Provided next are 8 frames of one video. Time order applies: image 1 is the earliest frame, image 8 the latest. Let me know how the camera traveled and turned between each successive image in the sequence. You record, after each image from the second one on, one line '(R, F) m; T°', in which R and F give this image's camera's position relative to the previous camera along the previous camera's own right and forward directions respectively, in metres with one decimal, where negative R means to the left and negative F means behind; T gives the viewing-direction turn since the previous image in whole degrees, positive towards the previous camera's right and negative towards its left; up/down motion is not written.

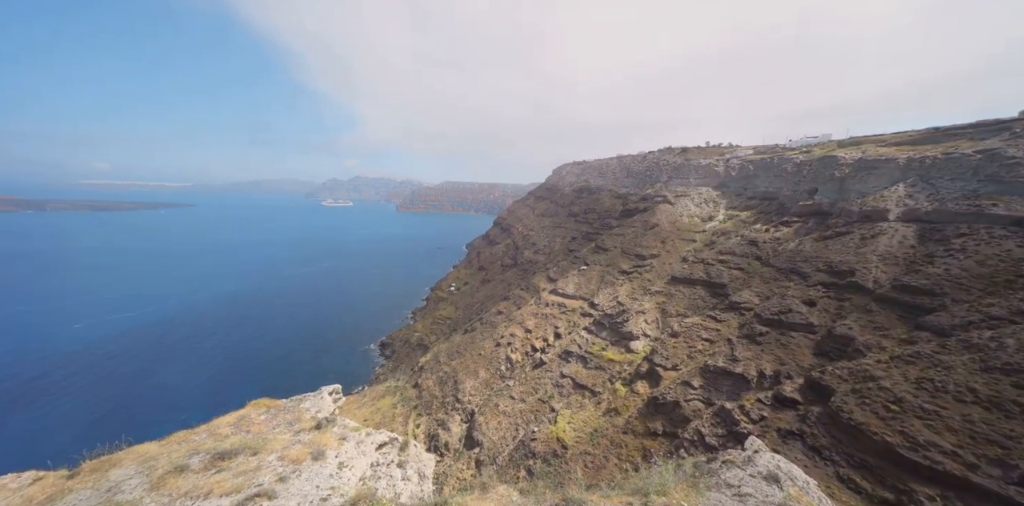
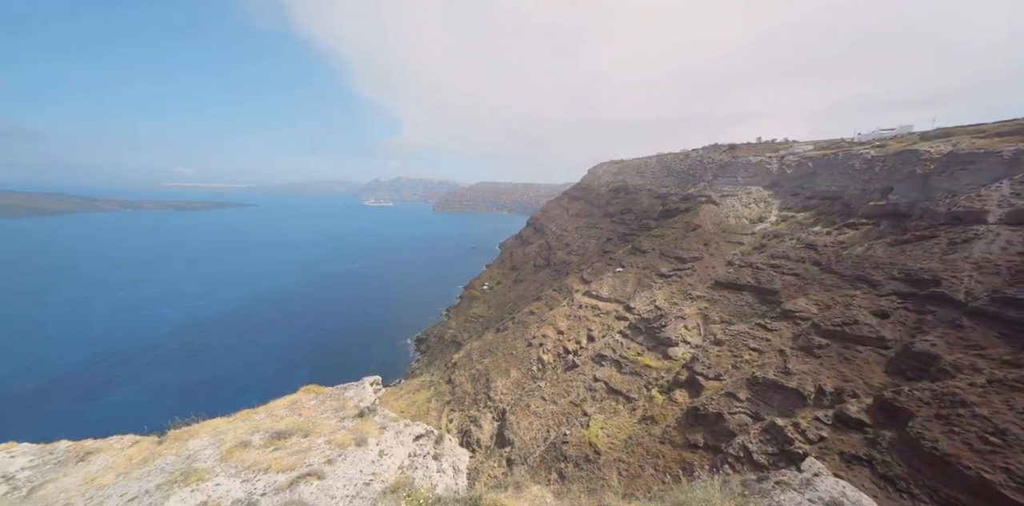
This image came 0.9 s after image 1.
(-0.3, -0.1) m; -6°
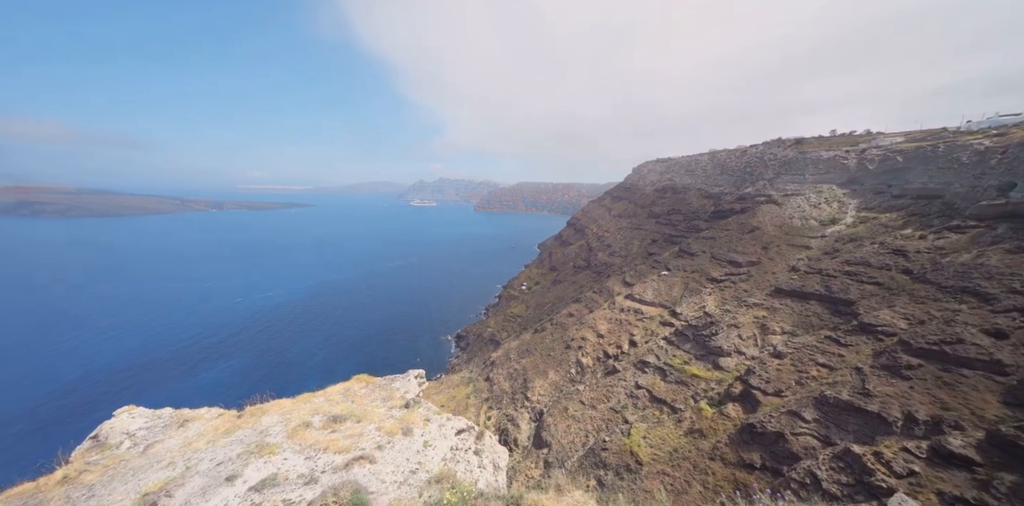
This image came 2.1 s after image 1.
(-0.3, 0.0) m; -7°
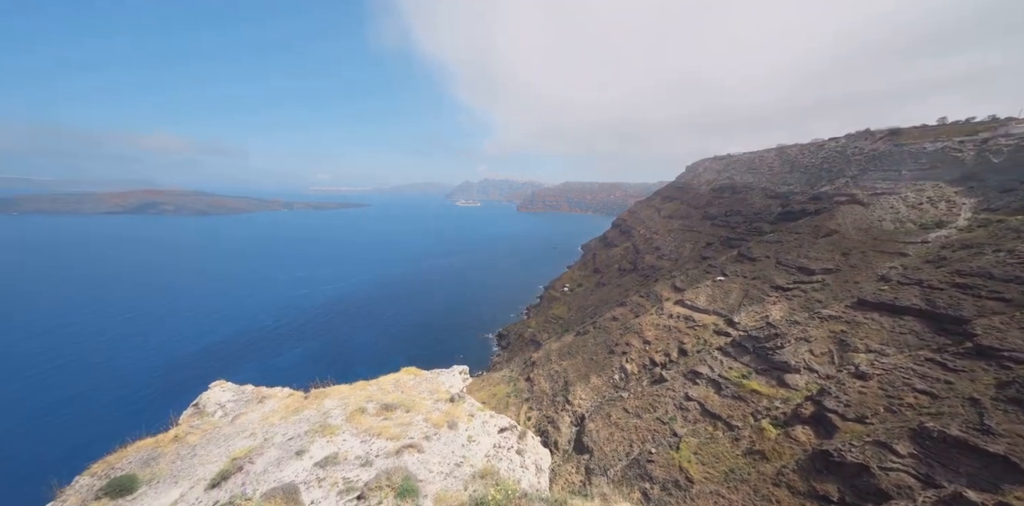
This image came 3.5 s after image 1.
(-0.3, +0.1) m; -7°
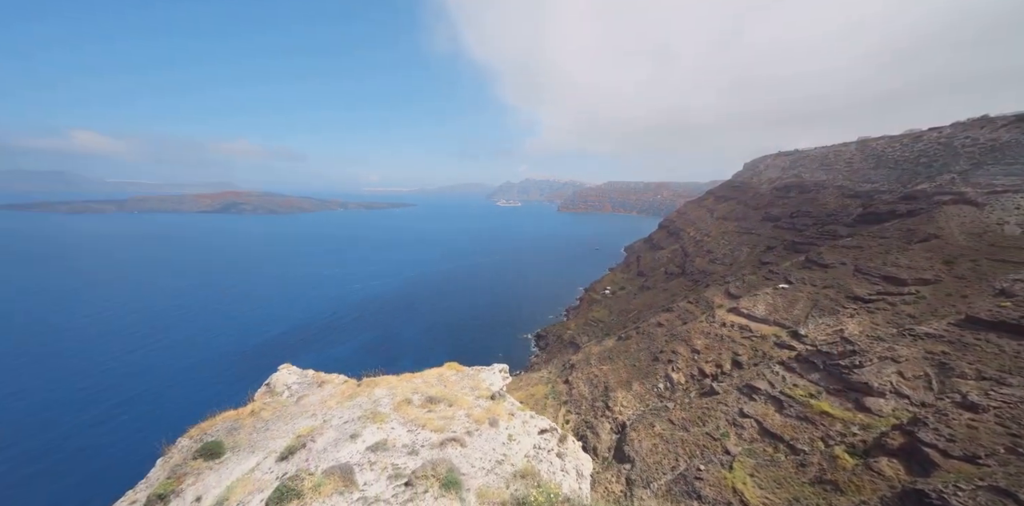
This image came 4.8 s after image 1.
(-0.3, +0.4) m; -7°
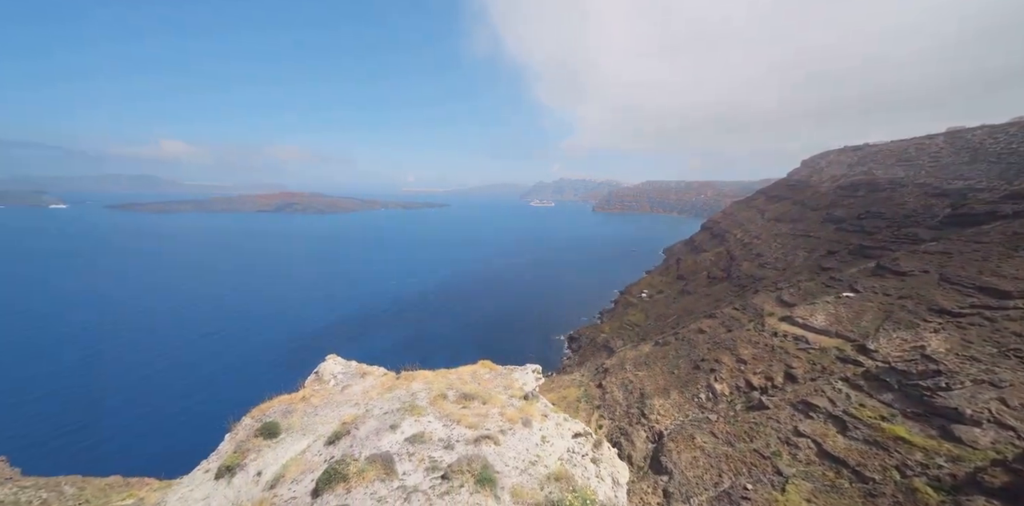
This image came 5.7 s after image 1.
(-0.3, +0.5) m; -6°
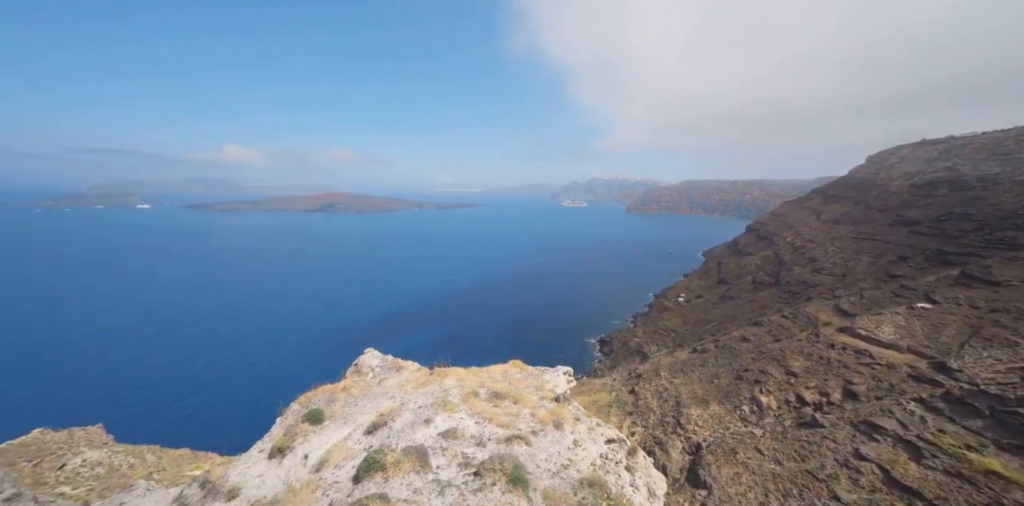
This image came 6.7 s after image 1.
(-0.3, +0.6) m; -5°
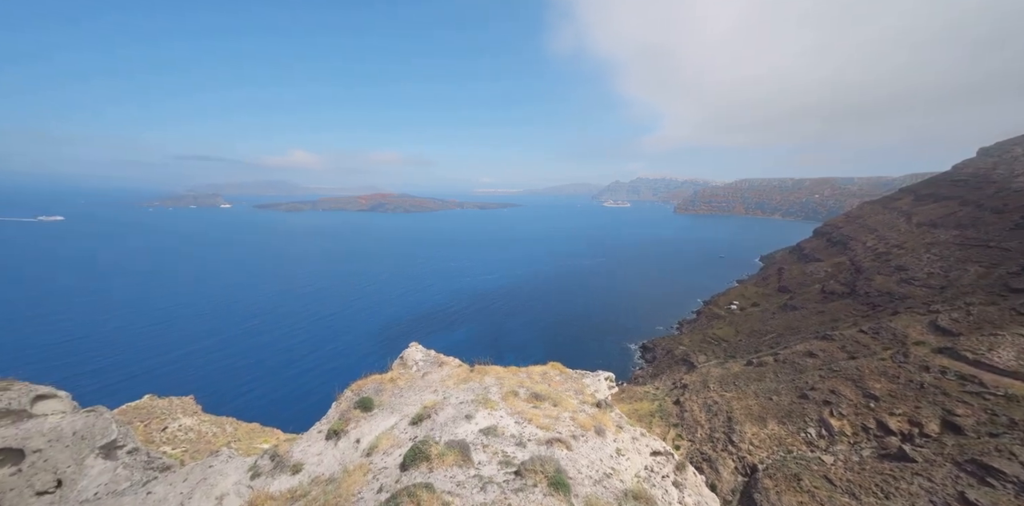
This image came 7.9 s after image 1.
(-0.3, +1.2) m; -7°
